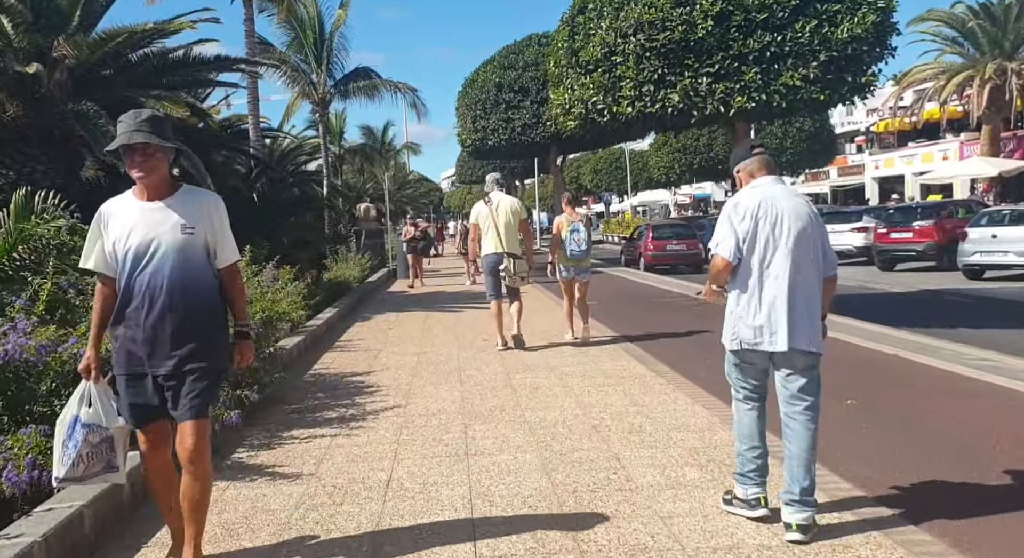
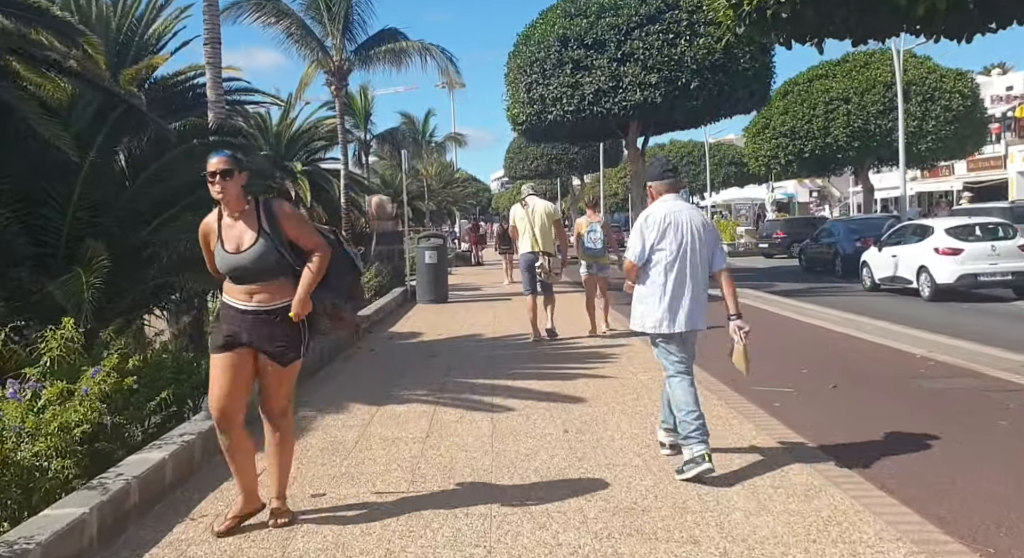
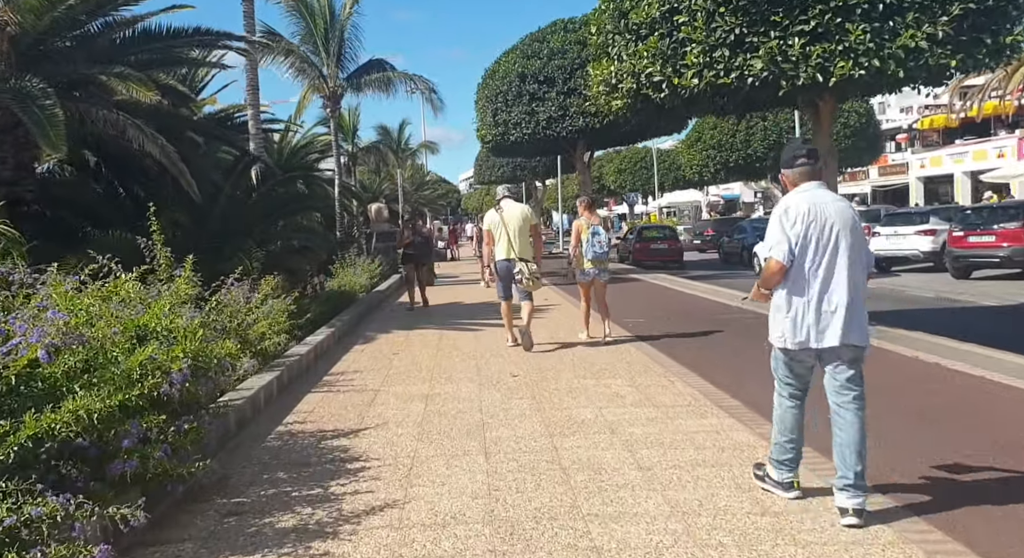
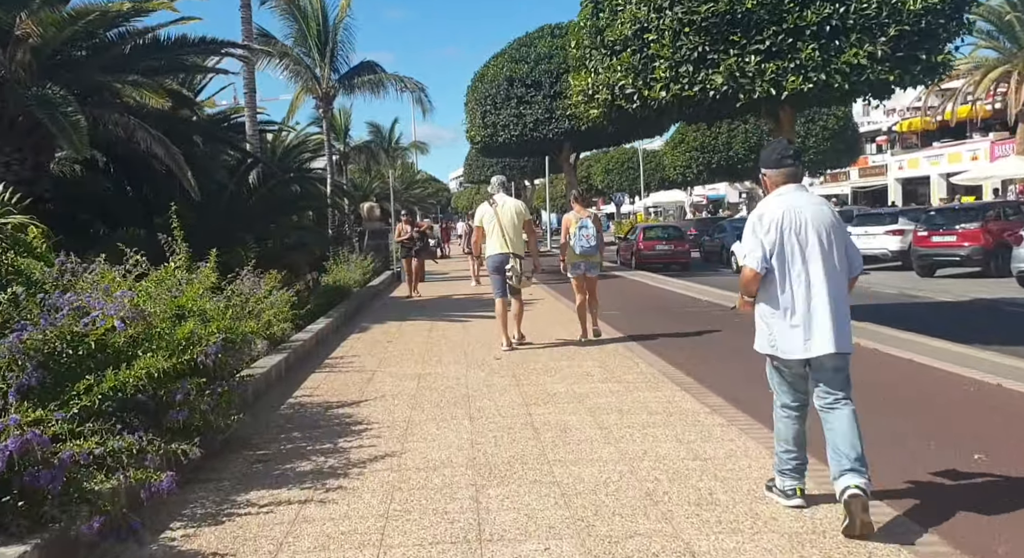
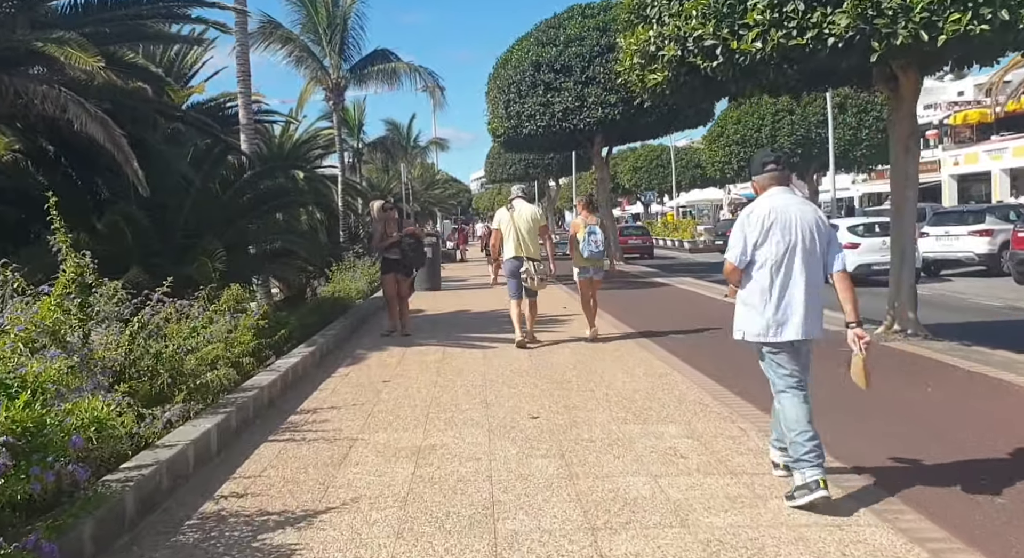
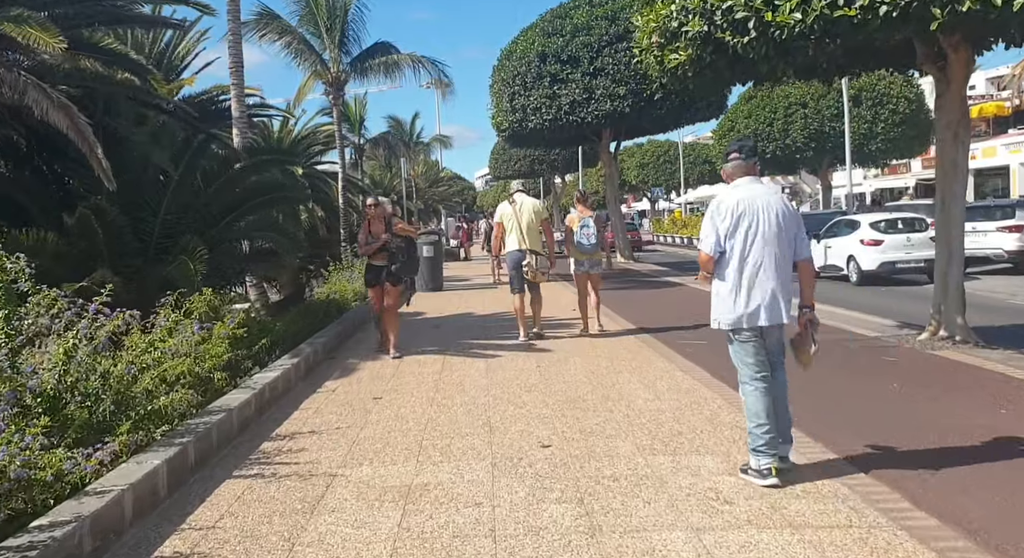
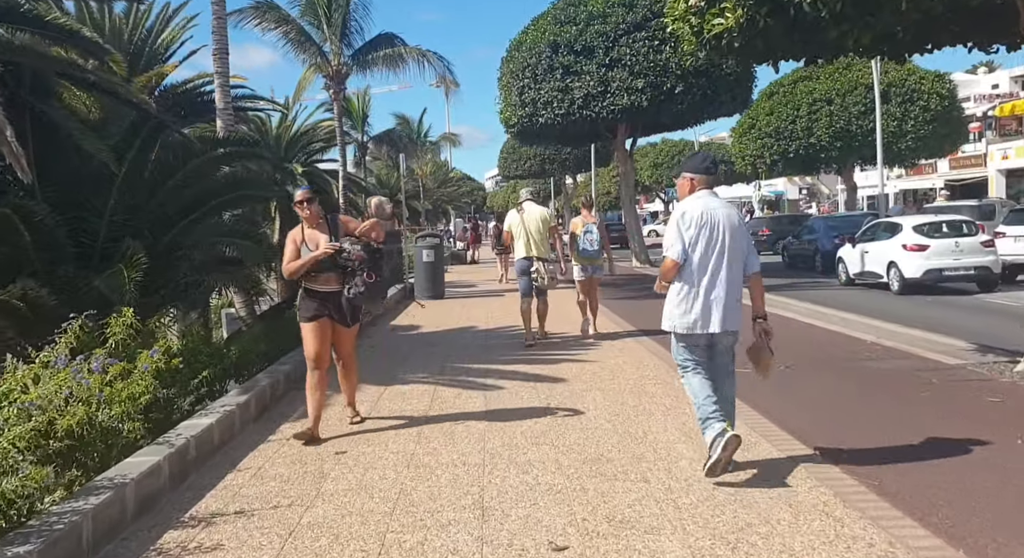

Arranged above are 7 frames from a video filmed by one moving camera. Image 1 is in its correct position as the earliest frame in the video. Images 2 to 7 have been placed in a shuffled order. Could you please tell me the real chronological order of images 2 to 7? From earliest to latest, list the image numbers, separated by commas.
4, 3, 5, 6, 7, 2
